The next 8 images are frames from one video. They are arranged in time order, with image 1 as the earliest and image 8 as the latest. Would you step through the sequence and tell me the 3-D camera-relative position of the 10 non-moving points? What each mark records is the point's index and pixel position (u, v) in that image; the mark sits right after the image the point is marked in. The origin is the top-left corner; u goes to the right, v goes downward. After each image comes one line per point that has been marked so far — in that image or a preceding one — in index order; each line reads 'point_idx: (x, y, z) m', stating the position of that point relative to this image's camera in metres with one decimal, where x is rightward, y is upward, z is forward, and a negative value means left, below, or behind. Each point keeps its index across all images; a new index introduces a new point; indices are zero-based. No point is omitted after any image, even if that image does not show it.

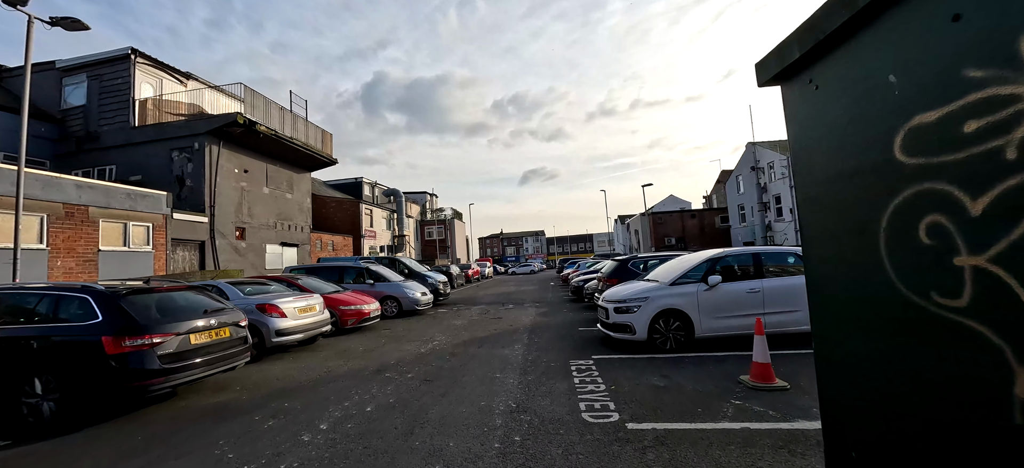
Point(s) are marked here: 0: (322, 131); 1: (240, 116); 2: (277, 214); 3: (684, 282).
0: (-8.0, +4.3, +17.3) m
1: (-8.2, +3.6, +12.5) m
2: (-8.8, +0.7, +15.4) m
3: (+2.7, -0.8, +6.5) m
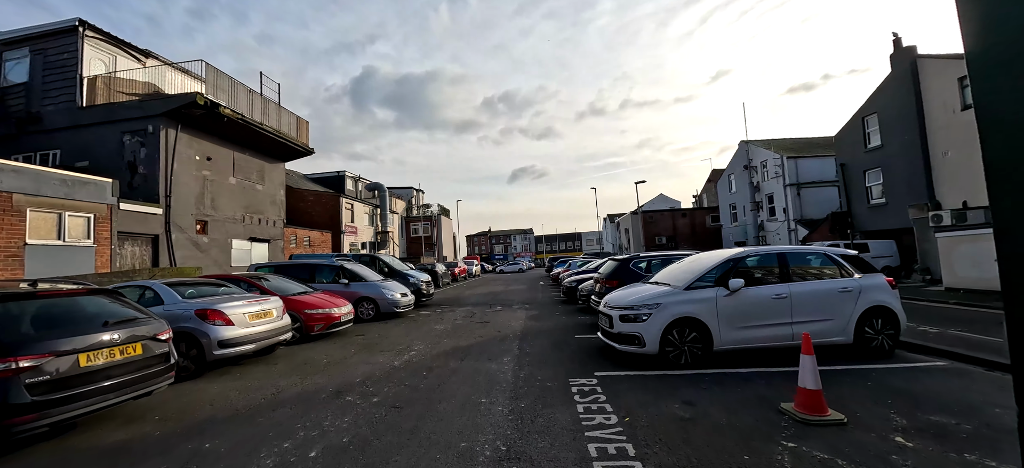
0: (-8.4, +4.5, +16.1) m
1: (-8.5, +3.8, +11.3) m
2: (-9.1, +0.9, +14.1) m
3: (+2.5, -0.7, +5.6) m
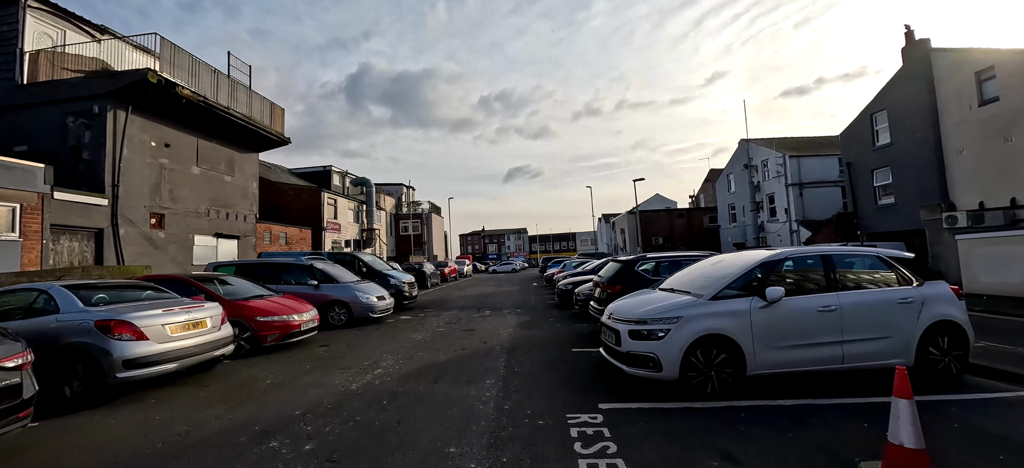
0: (-8.7, +4.7, +14.8) m
1: (-8.7, +3.9, +10.1) m
2: (-9.4, +1.1, +12.9) m
3: (+2.4, -0.7, +4.5) m
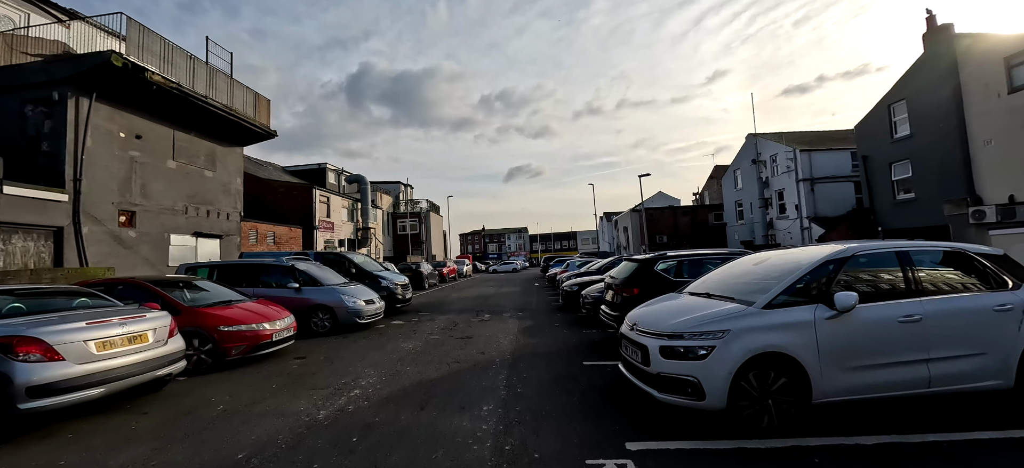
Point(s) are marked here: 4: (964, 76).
0: (-8.7, +4.7, +14.0) m
1: (-8.7, +3.9, +9.2) m
2: (-9.4, +1.1, +12.0) m
3: (+2.4, -0.6, +3.6) m
4: (+17.6, +6.1, +16.1) m
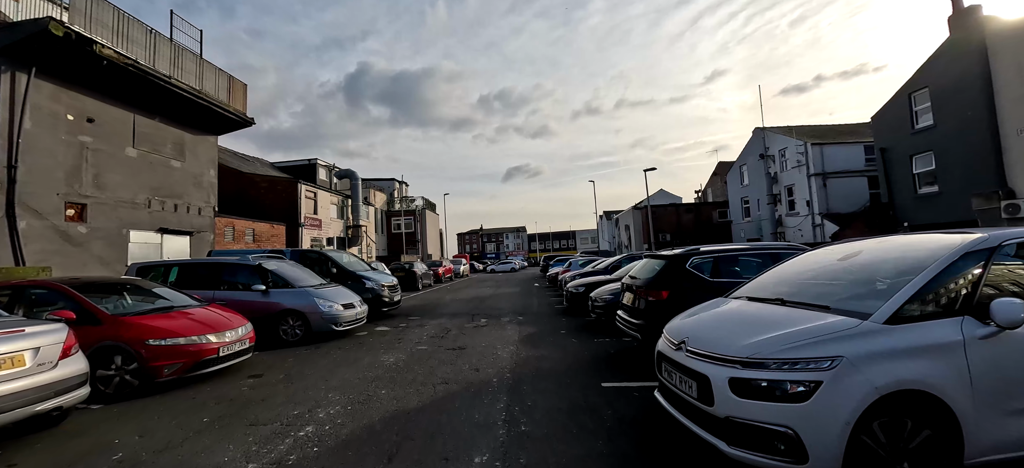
0: (-8.8, +4.8, +12.8) m
1: (-8.7, +4.0, +8.0) m
2: (-9.4, +1.2, +10.8) m
3: (+2.4, -0.5, +2.5) m
4: (+17.5, +6.3, +15.1) m
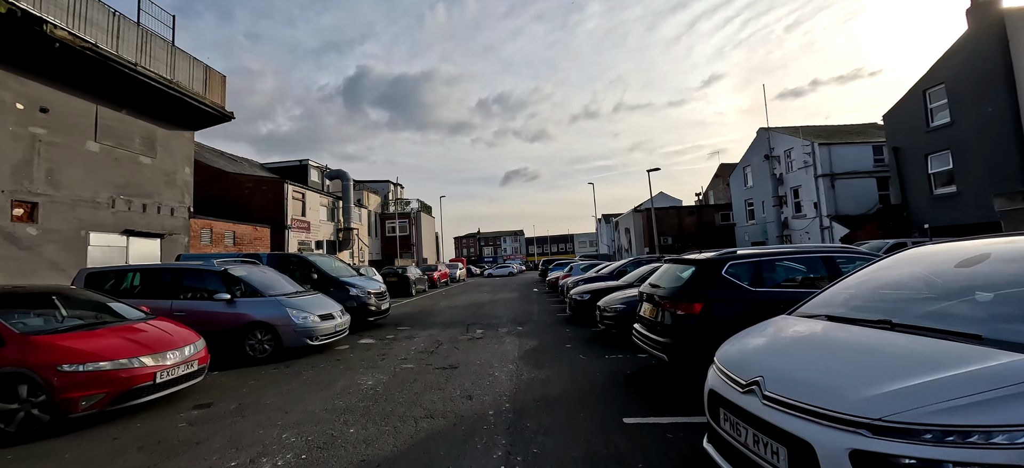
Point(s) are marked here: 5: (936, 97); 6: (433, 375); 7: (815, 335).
0: (-8.8, +4.7, +11.9) m
1: (-8.8, +4.0, +7.1) m
2: (-9.4, +1.1, +9.9) m
3: (+2.4, -0.5, +1.6) m
4: (+17.5, +6.2, +14.4) m
5: (+17.6, +5.6, +17.2) m
6: (-1.0, -1.8, +5.4) m
7: (+1.8, -0.6, +2.5) m
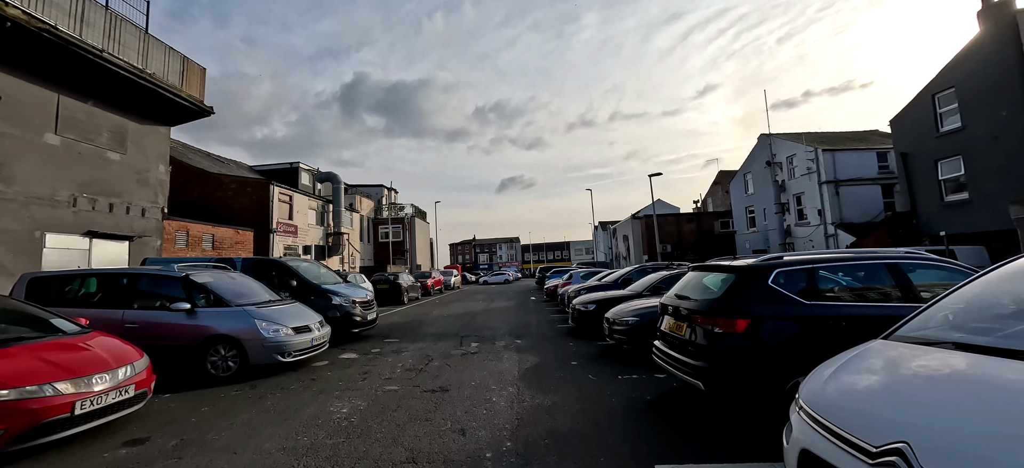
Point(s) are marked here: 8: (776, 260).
0: (-8.8, +4.7, +11.1) m
1: (-8.7, +4.0, +6.3) m
2: (-9.5, +1.1, +9.1) m
3: (+2.5, -0.4, +0.9) m
4: (+17.4, +5.9, +13.9) m
5: (+17.5, +5.3, +16.7) m
6: (-1.0, -1.9, +4.6) m
7: (+1.8, -0.6, +1.7) m
8: (+2.4, -0.2, +3.8) m
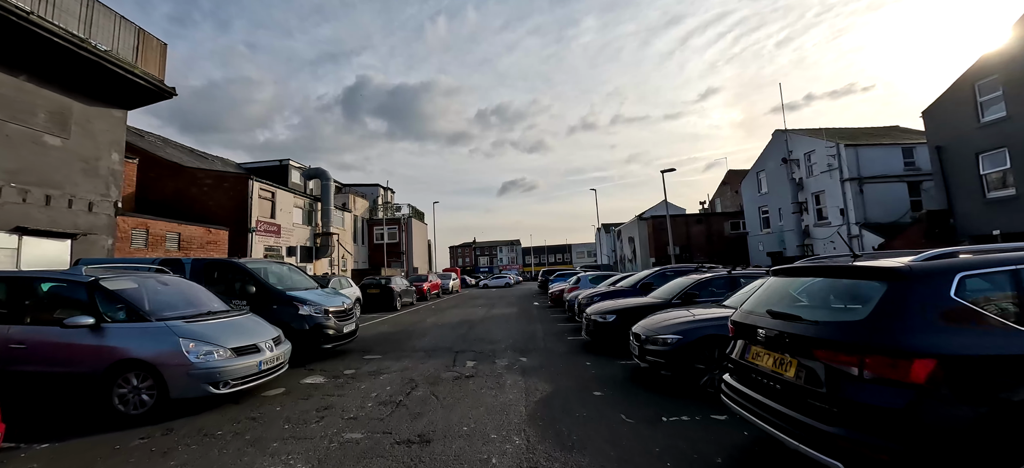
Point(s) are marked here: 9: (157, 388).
0: (-8.8, +4.7, +9.8) m
1: (-8.7, +4.1, +5.0) m
2: (-9.4, +1.2, +7.7) m
3: (+2.5, -0.3, -0.5) m
4: (+17.5, +5.9, +12.5) m
5: (+17.6, +5.3, +15.3) m
6: (-1.0, -1.8, +3.2) m
7: (+1.8, -0.5, +0.3) m
8: (+2.5, -0.1, +2.4) m
9: (-3.7, -1.6, +4.4) m
